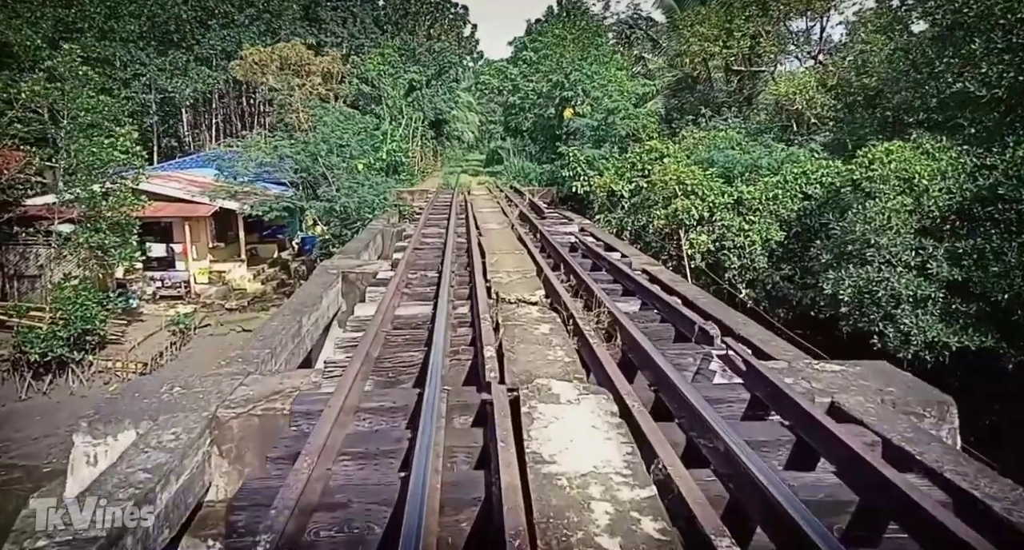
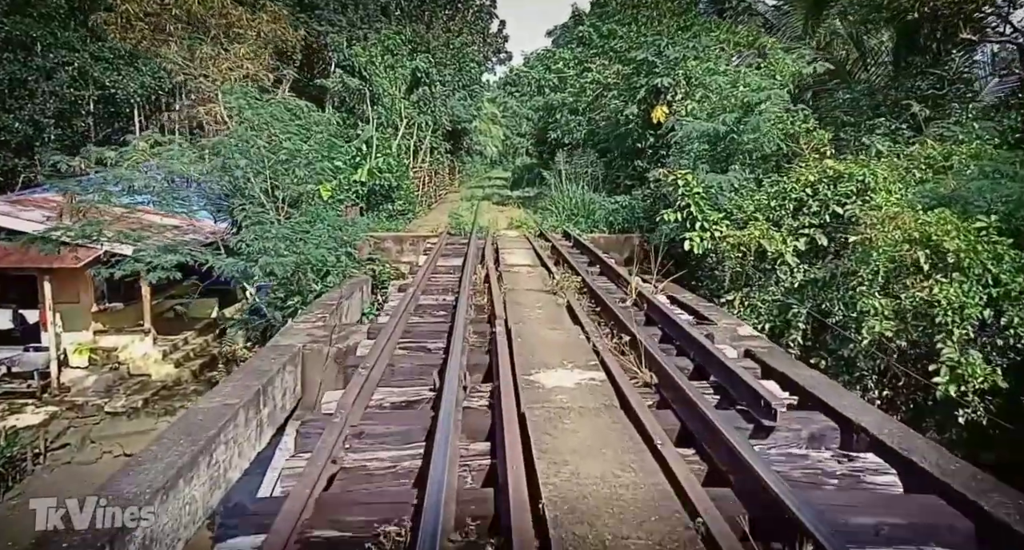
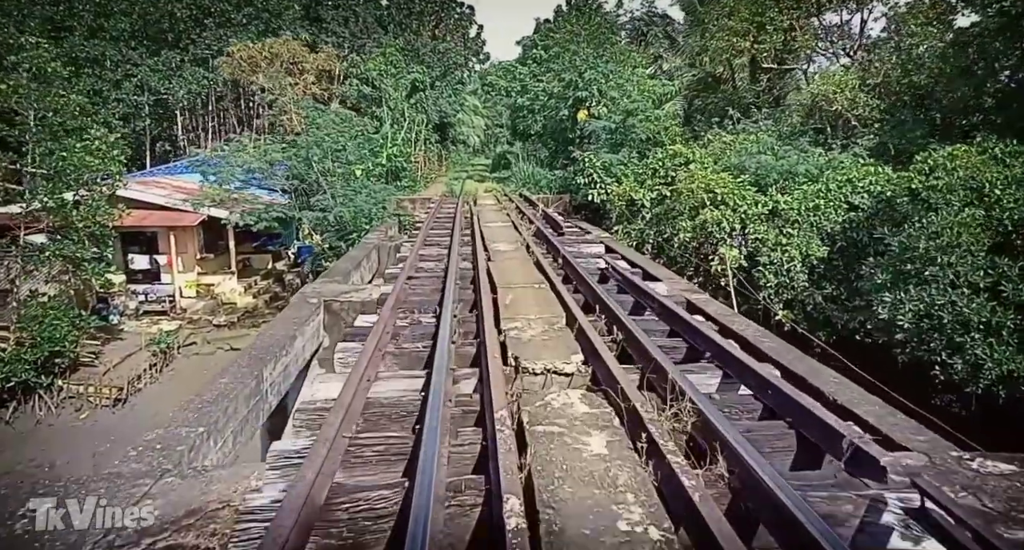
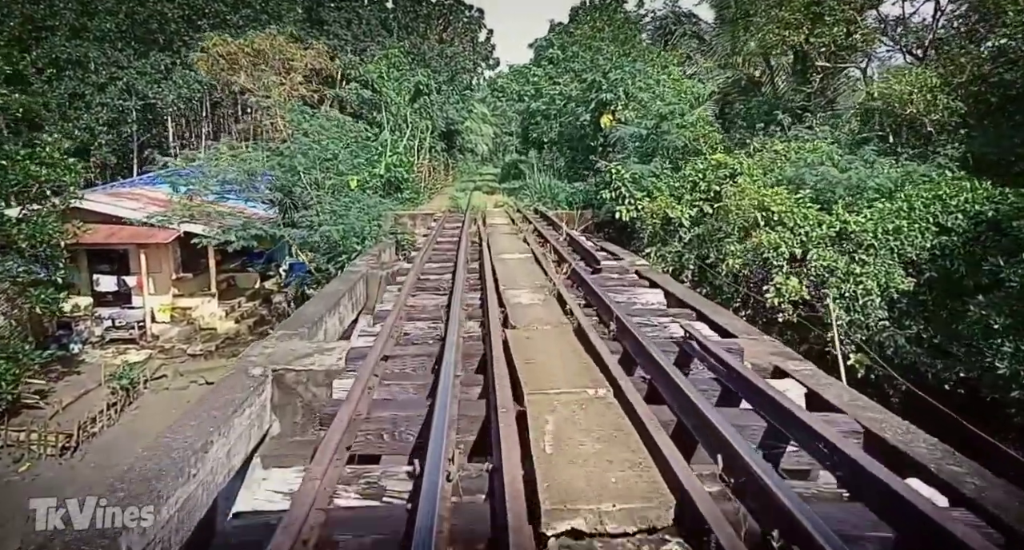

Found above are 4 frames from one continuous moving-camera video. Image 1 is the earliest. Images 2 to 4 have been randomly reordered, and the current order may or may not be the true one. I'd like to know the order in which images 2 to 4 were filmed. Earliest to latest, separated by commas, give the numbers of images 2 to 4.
3, 4, 2
